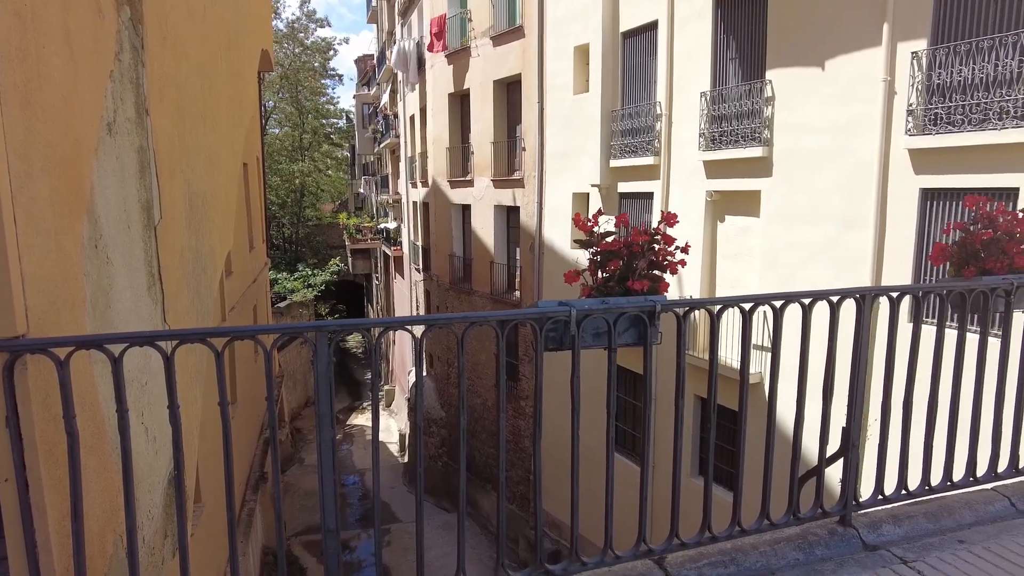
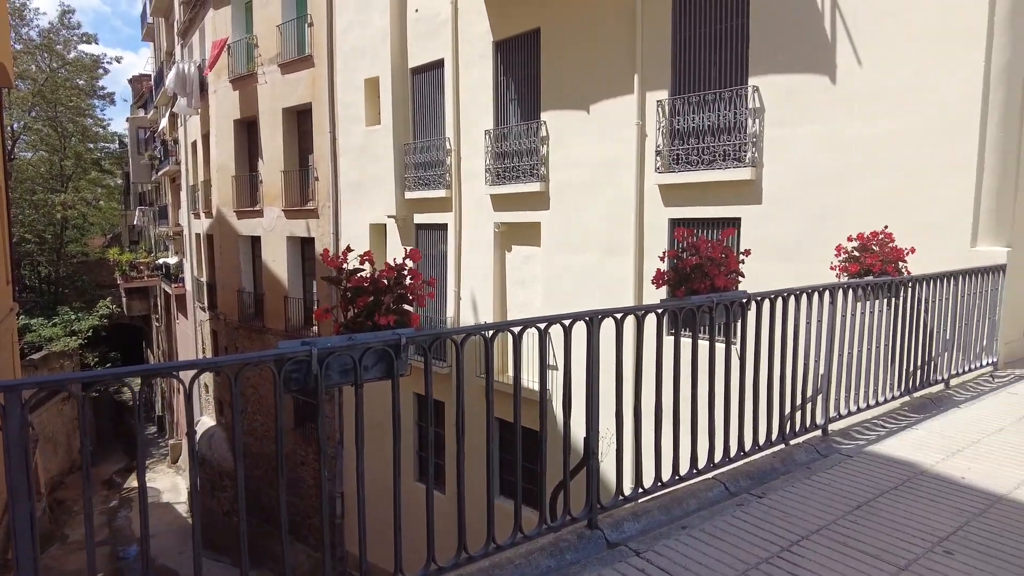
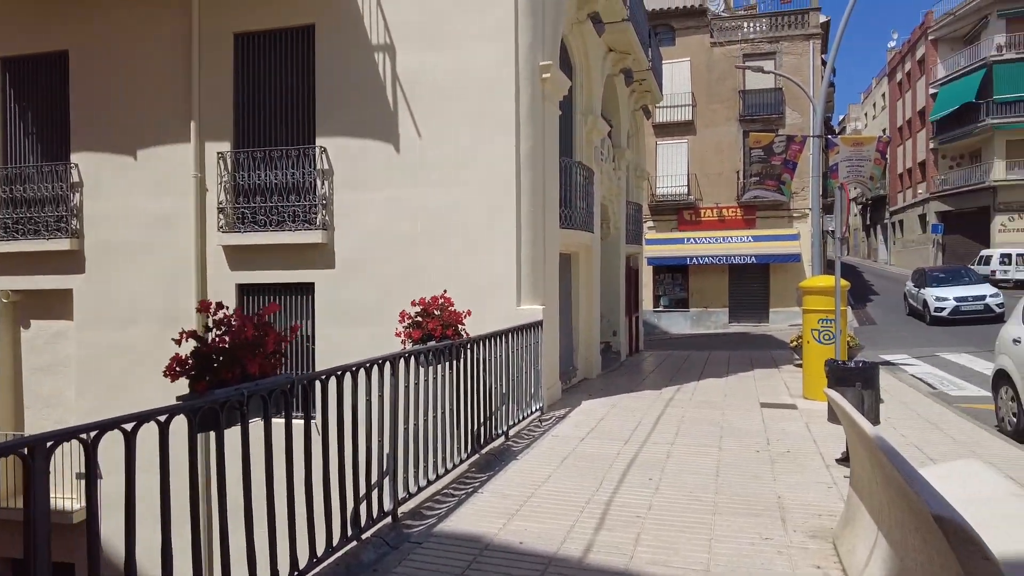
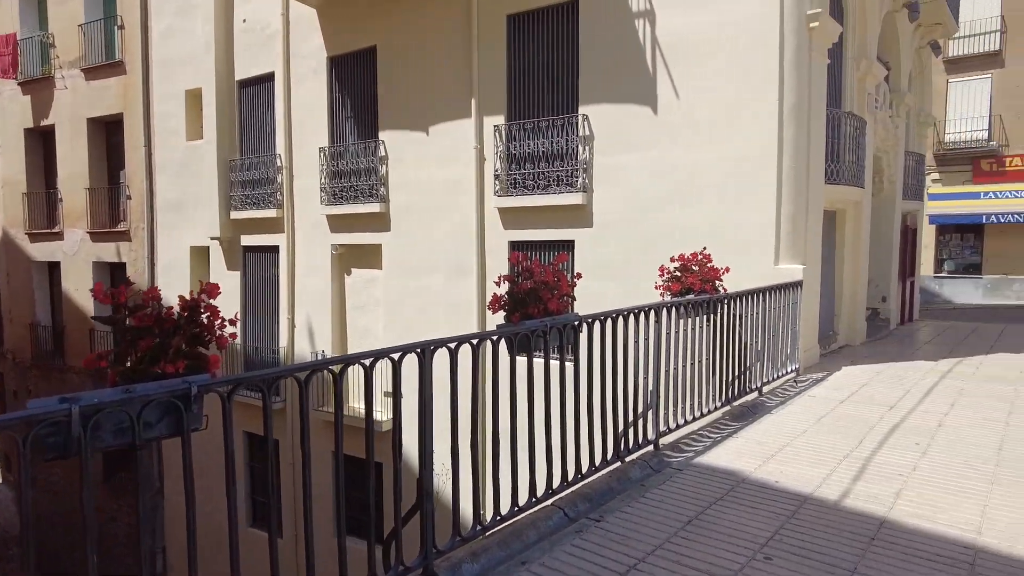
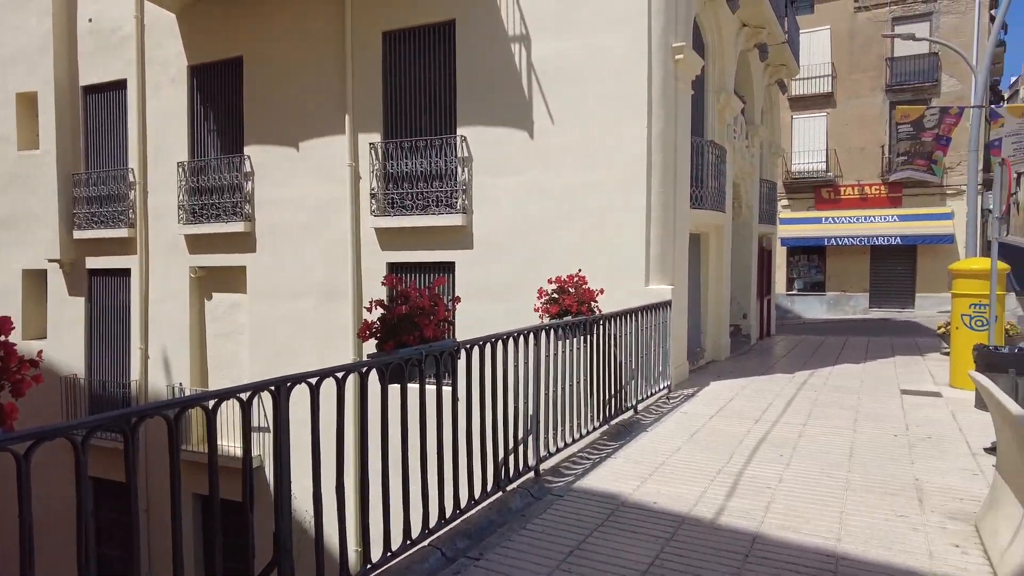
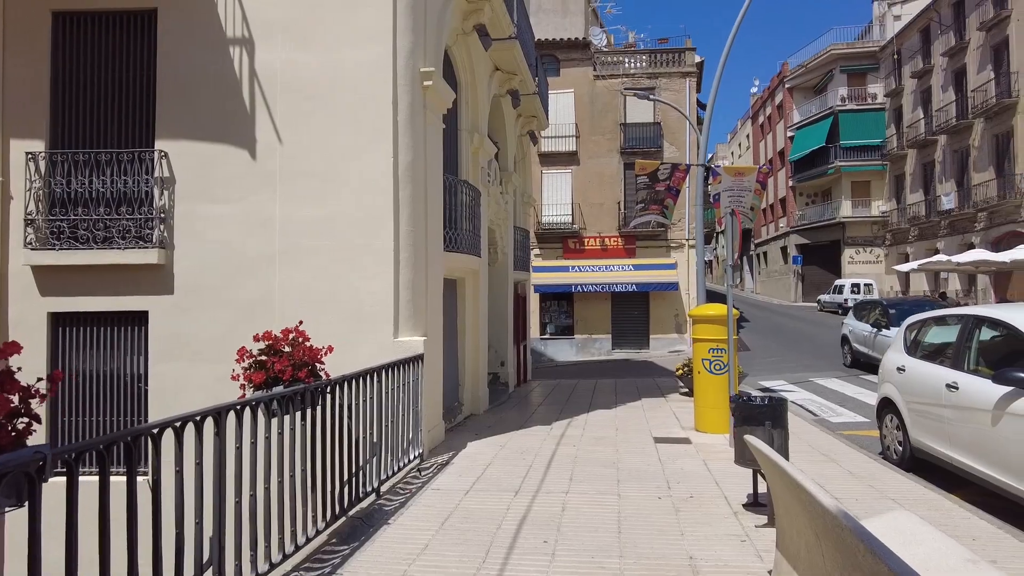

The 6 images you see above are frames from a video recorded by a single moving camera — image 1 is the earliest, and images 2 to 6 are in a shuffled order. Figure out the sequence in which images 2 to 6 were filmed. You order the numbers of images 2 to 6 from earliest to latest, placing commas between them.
2, 4, 5, 3, 6
